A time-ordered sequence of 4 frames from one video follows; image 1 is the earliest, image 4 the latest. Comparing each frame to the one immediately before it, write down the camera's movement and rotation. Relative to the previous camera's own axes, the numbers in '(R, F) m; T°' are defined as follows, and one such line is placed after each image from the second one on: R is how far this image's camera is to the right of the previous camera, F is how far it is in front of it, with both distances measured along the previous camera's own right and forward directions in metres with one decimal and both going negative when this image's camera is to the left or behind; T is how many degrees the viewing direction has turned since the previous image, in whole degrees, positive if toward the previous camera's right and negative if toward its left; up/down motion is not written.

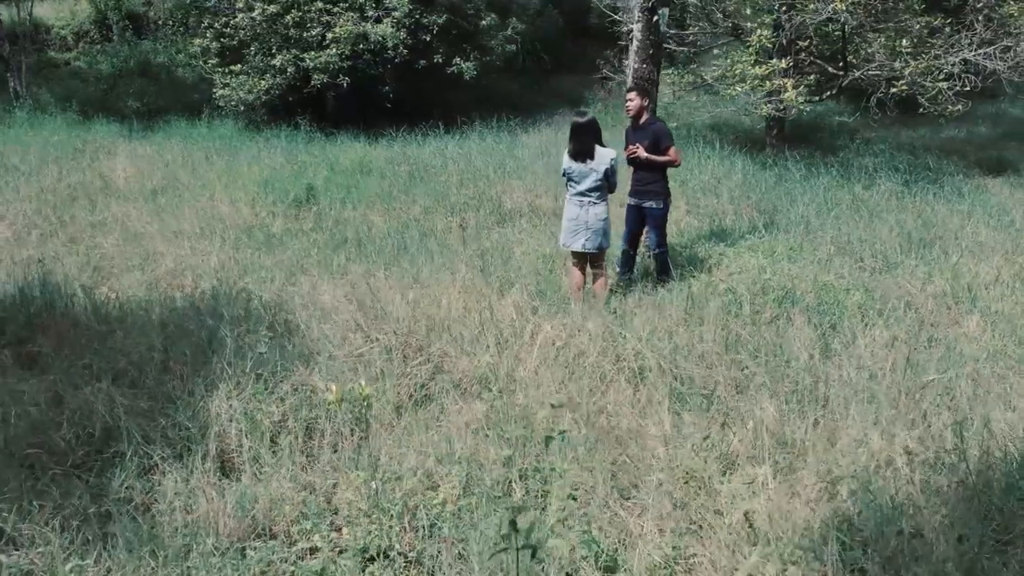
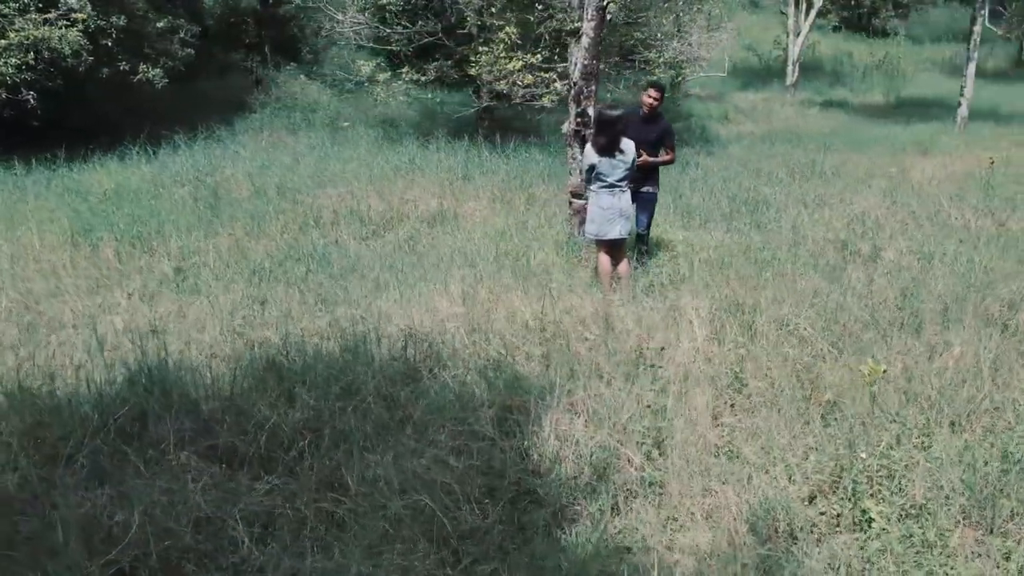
(-3.3, +1.0) m; +31°
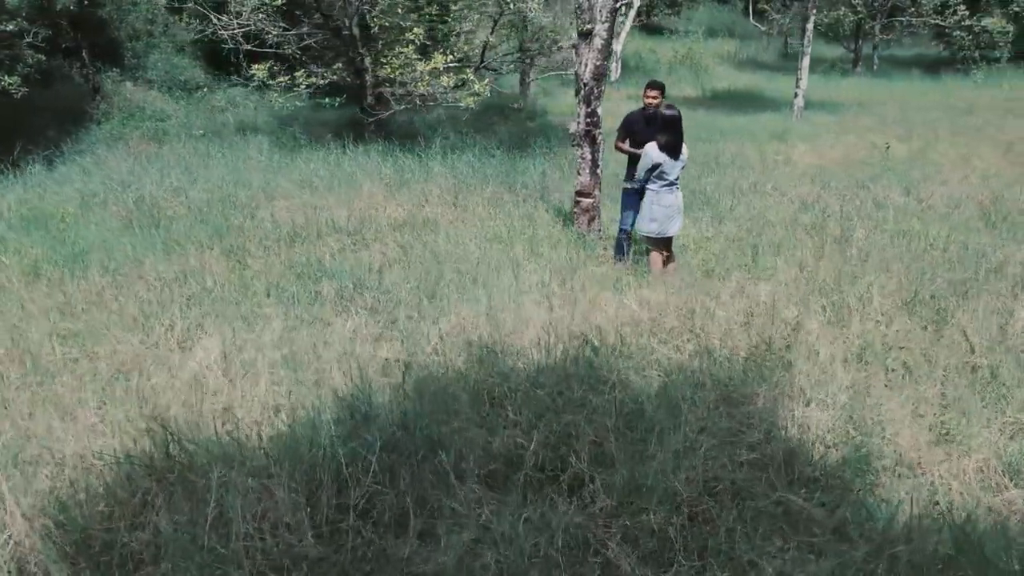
(-2.0, +0.3) m; +15°
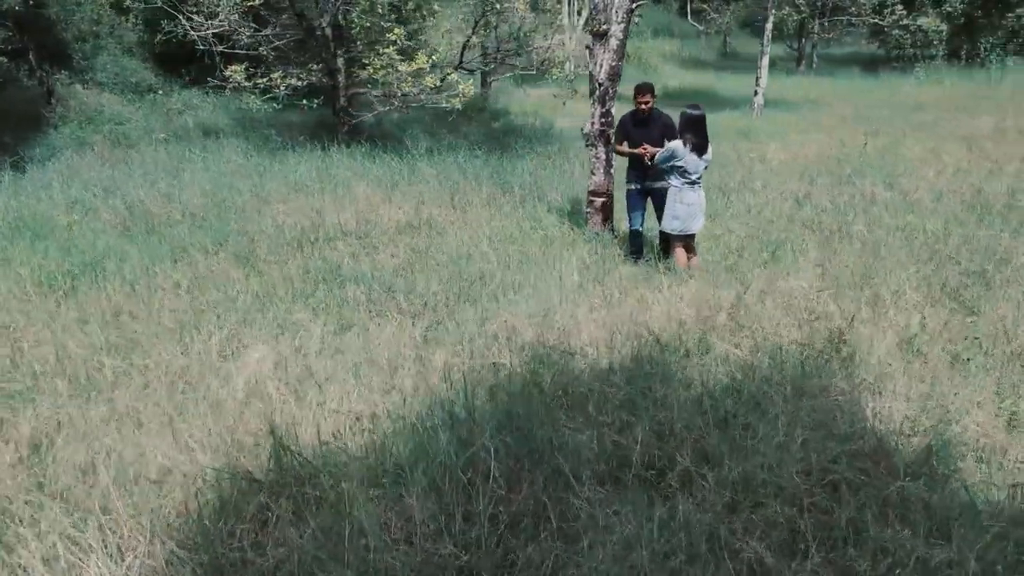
(-0.7, 0.0) m; +4°
